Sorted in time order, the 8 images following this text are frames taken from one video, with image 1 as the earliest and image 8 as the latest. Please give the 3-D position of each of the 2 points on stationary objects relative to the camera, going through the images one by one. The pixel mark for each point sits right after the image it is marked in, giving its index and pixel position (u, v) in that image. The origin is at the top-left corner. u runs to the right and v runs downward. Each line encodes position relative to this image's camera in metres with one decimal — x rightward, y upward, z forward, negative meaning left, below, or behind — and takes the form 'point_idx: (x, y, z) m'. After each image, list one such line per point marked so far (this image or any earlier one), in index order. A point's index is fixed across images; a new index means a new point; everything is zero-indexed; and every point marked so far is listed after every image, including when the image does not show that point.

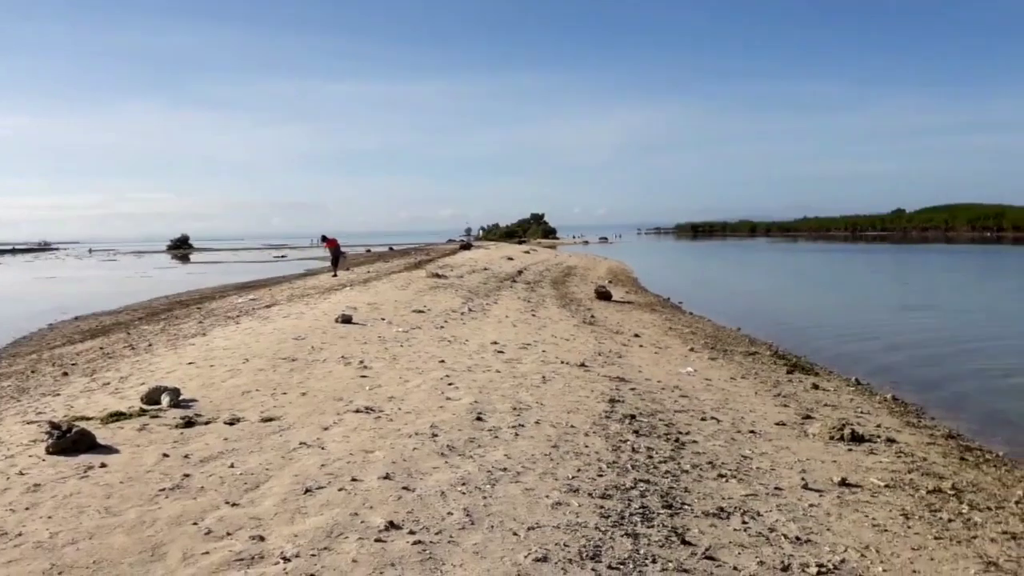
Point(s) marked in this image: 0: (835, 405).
0: (+5.9, -2.1, +15.8) m
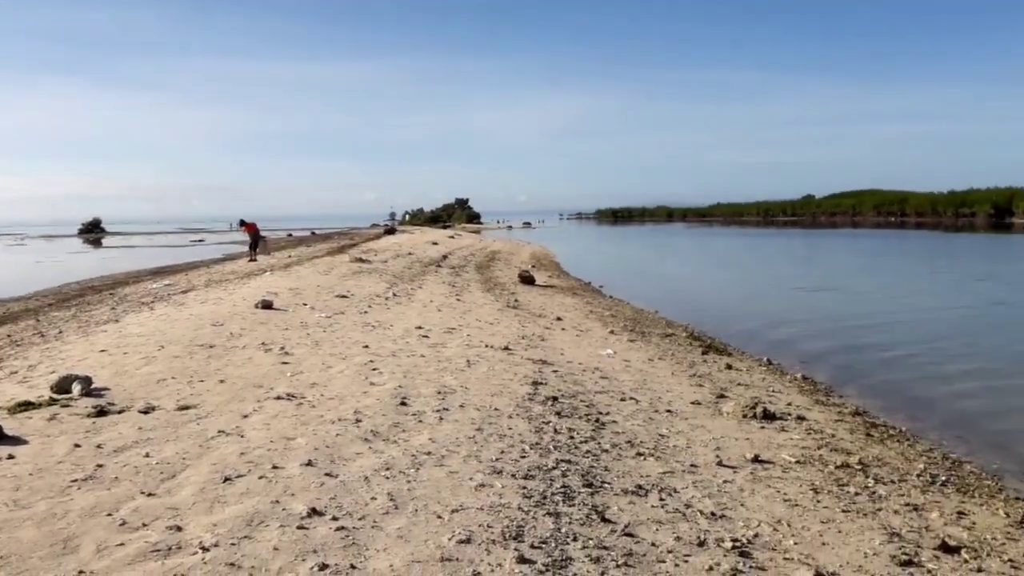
0: (+4.5, -1.8, +16.3) m
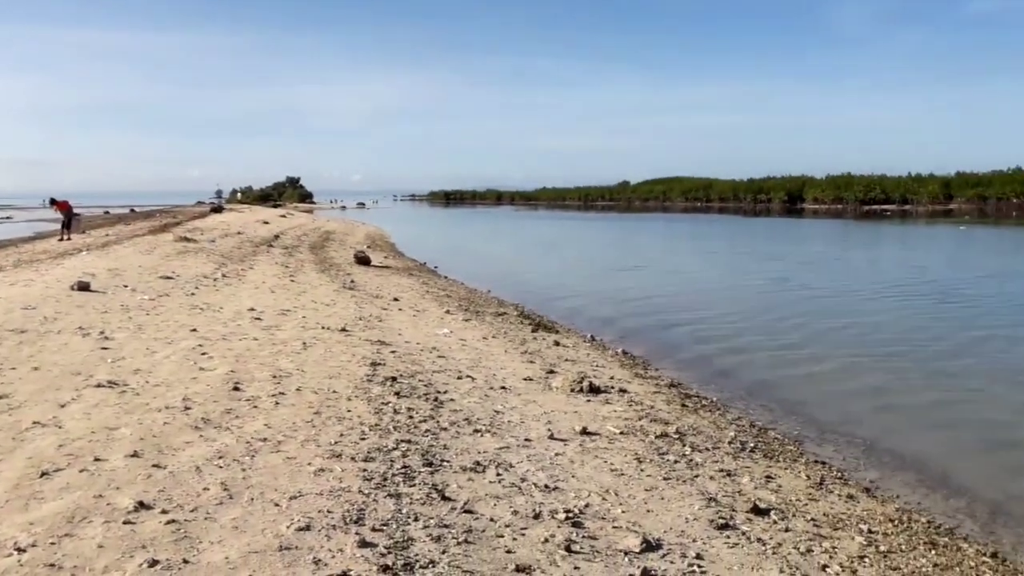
0: (+1.3, -1.4, +17.1) m
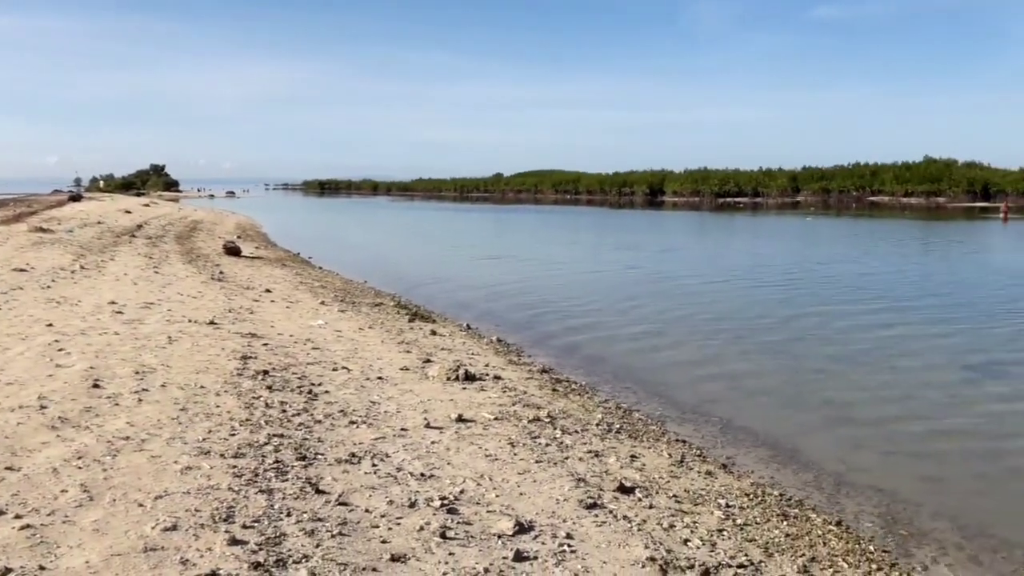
0: (-1.2, -1.2, +17.2) m
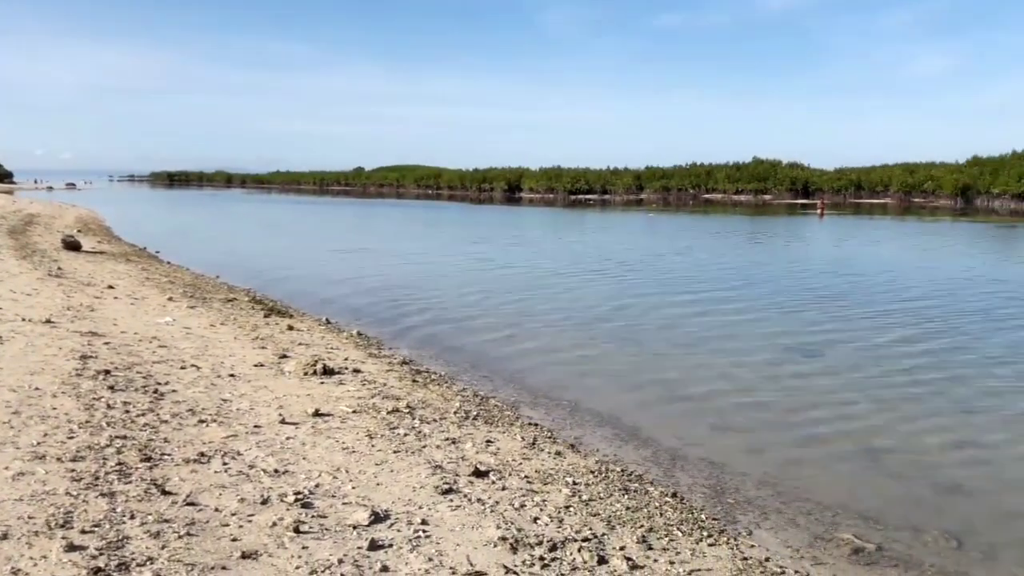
0: (-4.1, -1.1, +17.1) m
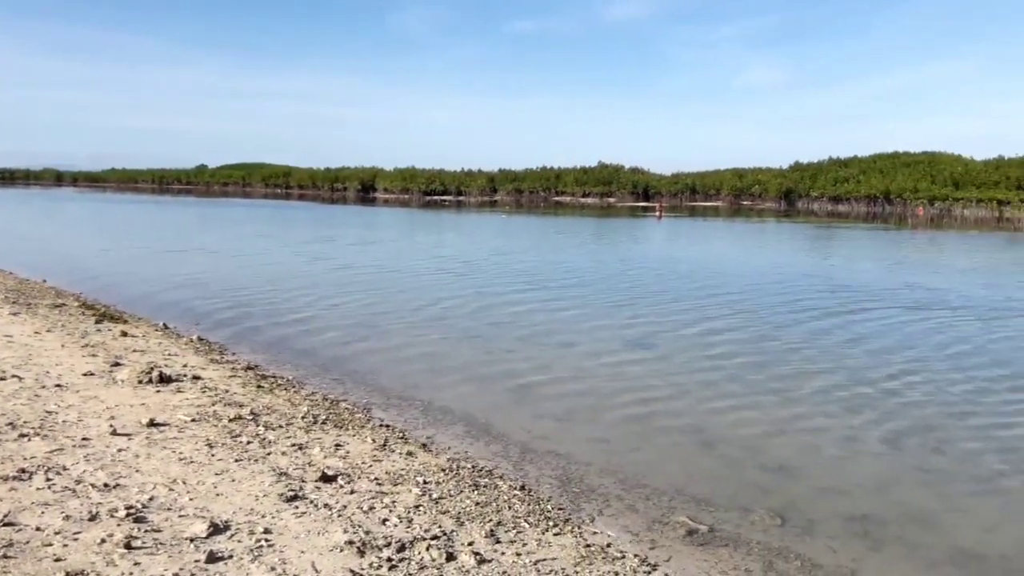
0: (-7.0, -1.2, +16.1) m
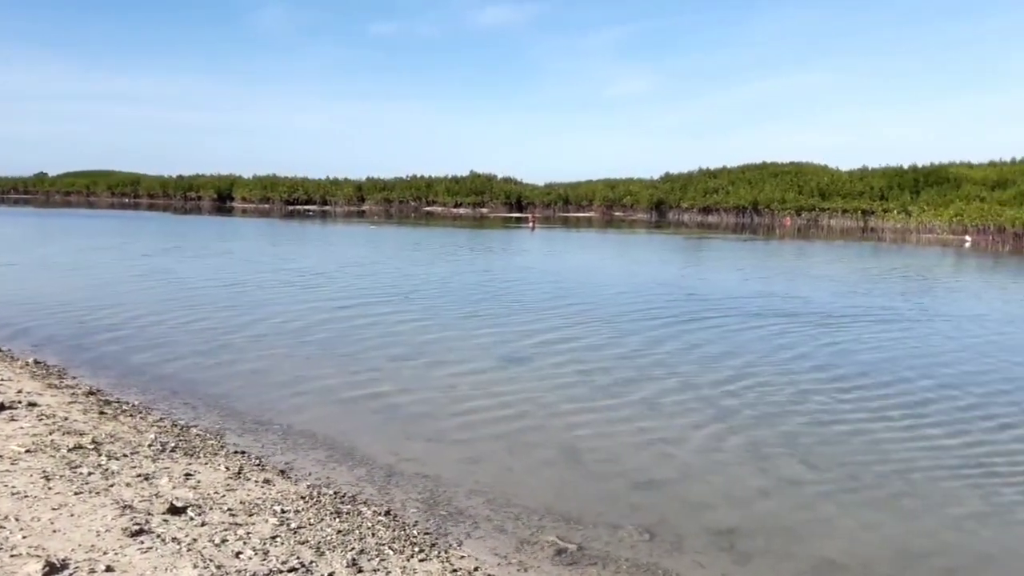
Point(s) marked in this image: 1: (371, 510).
0: (-9.2, -1.5, +14.8) m
1: (-1.8, -2.7, +10.5) m
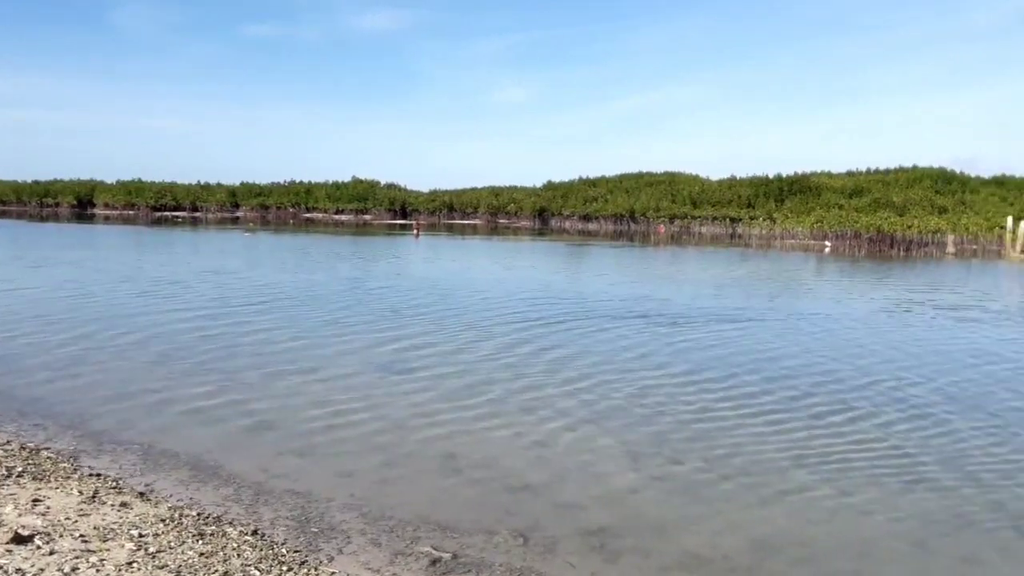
0: (-11.1, -1.7, +13.5) m
1: (-3.3, -2.9, +10.1) m
